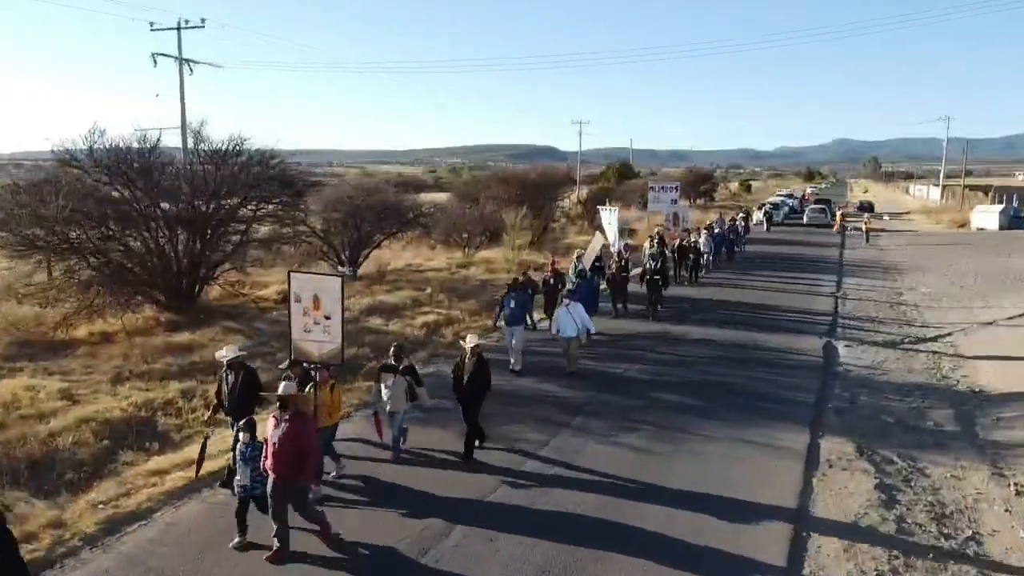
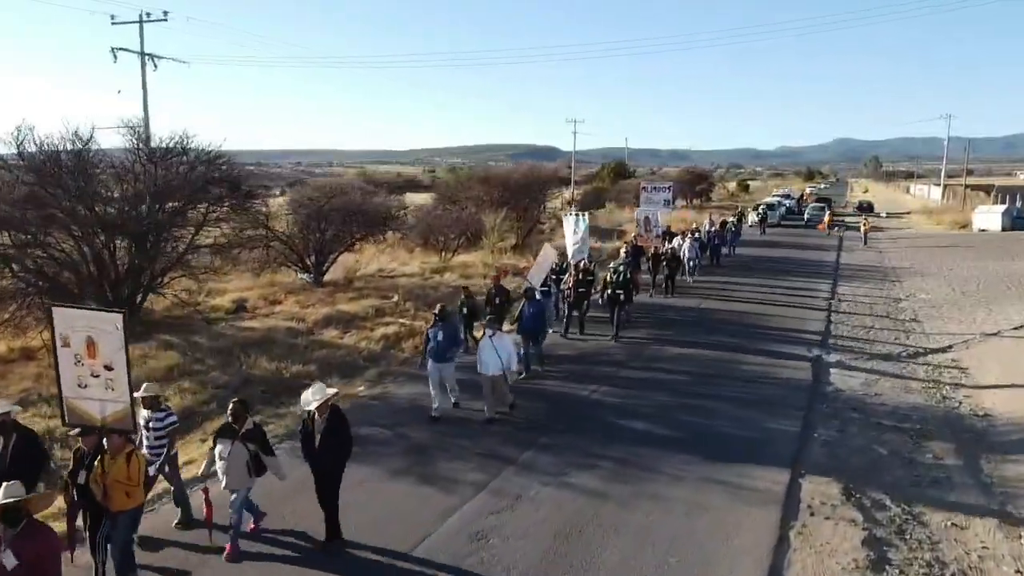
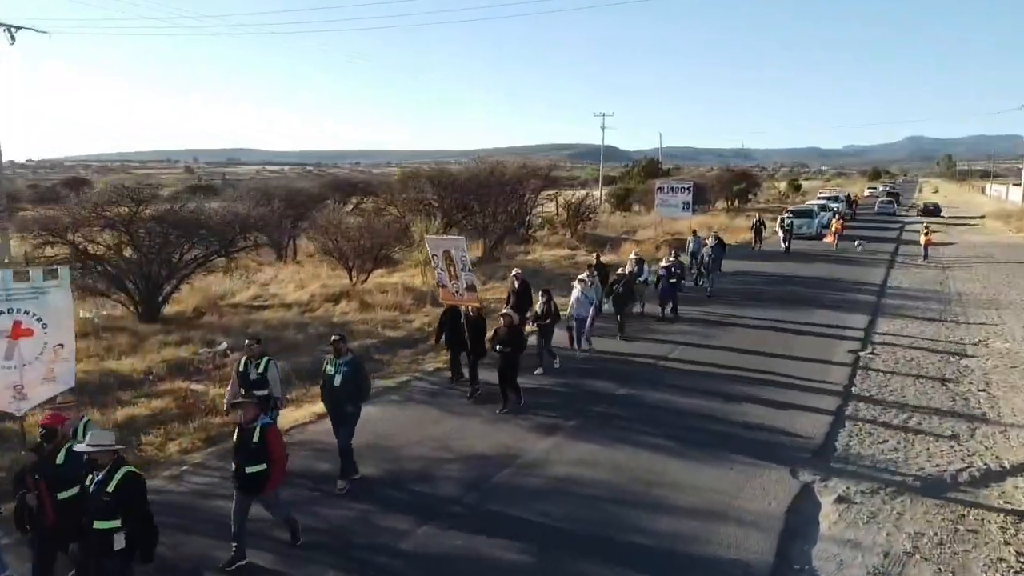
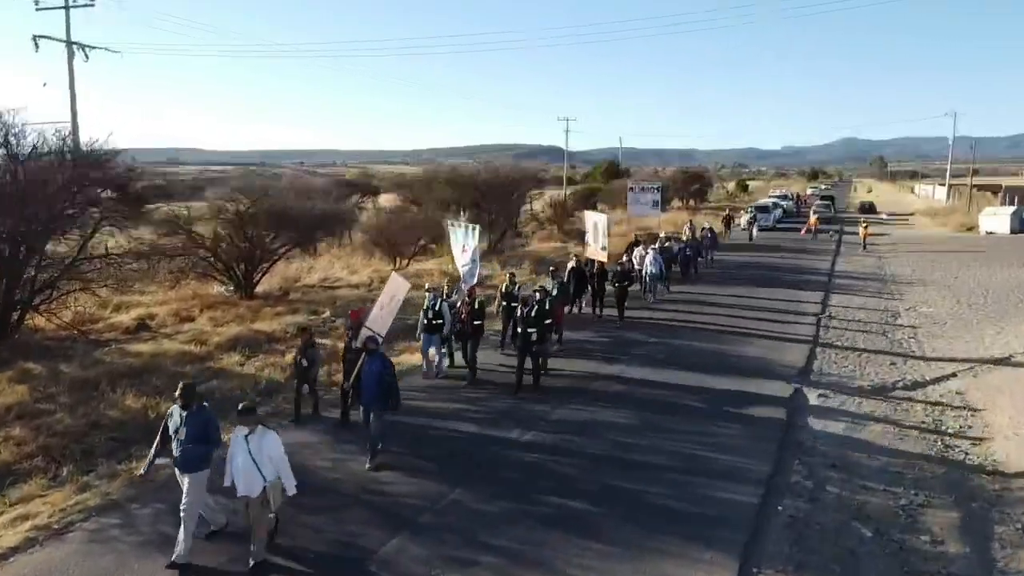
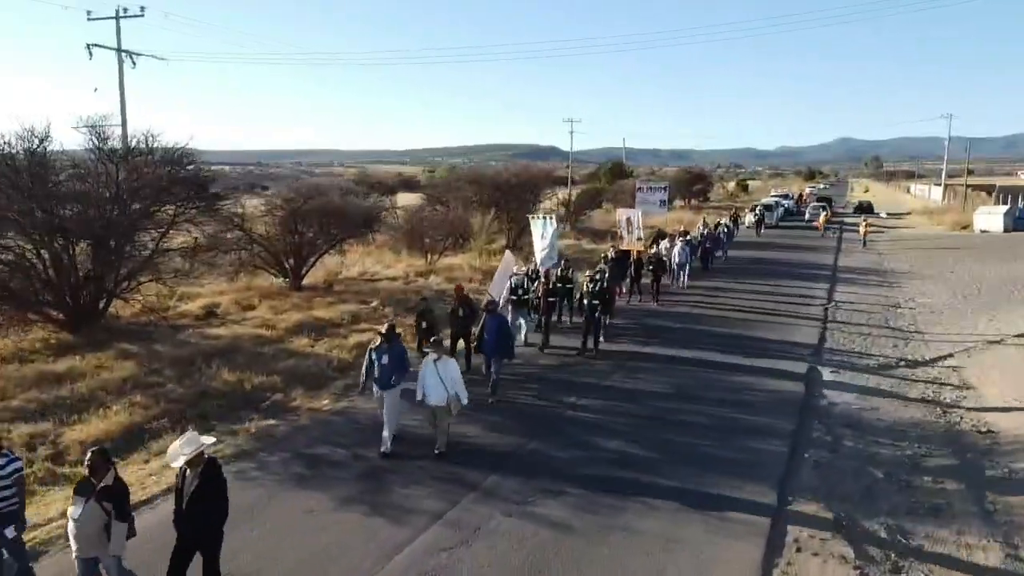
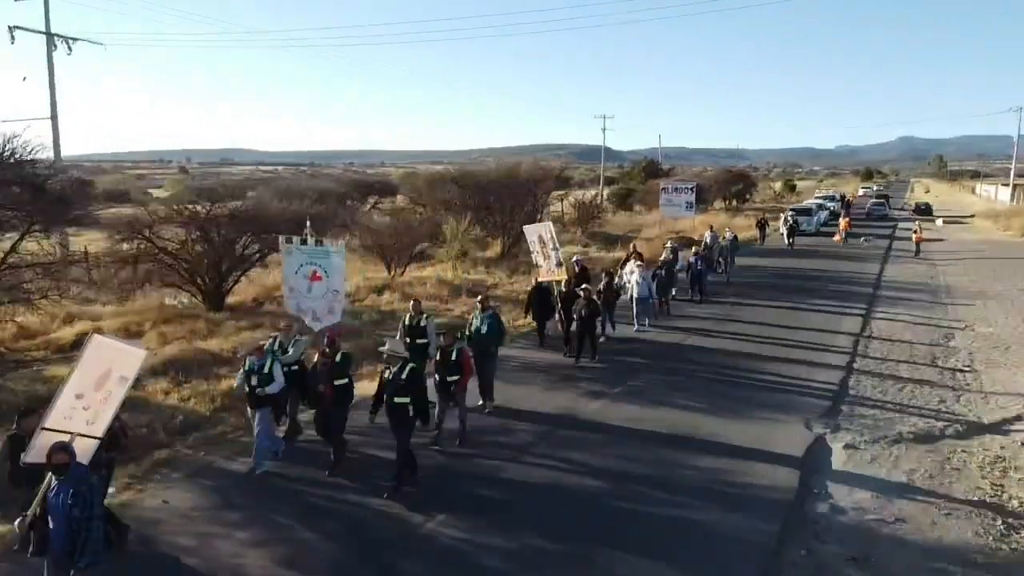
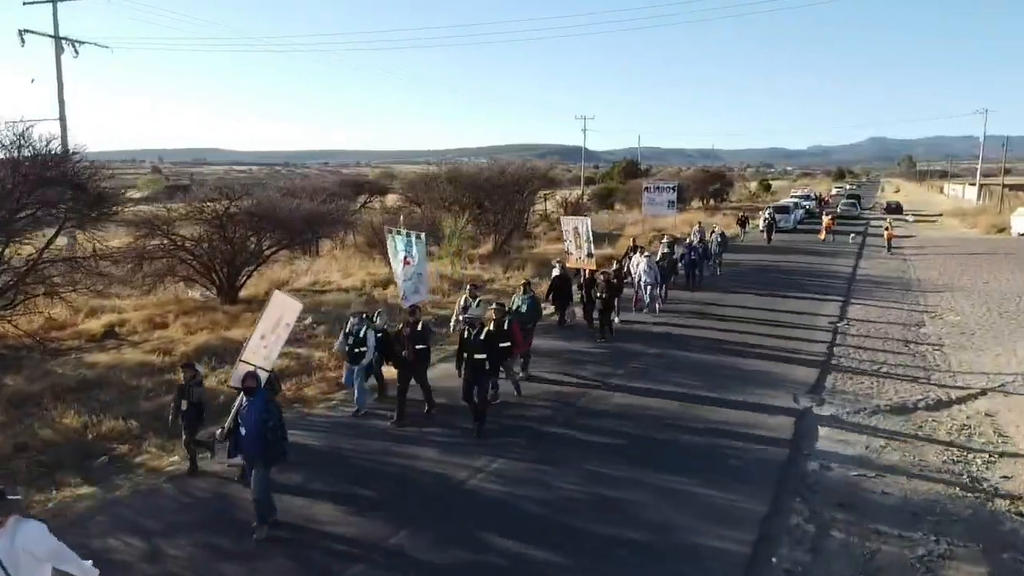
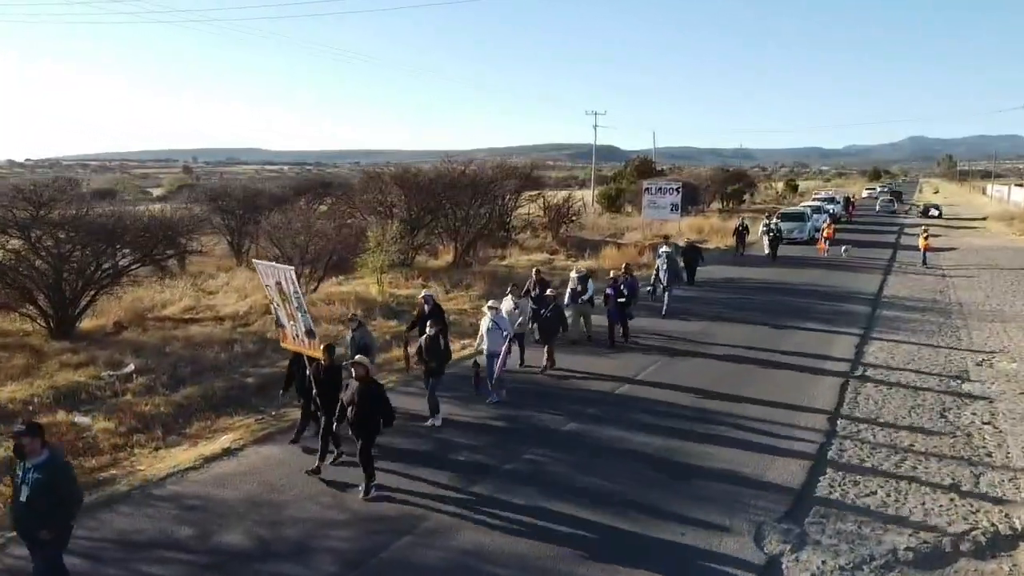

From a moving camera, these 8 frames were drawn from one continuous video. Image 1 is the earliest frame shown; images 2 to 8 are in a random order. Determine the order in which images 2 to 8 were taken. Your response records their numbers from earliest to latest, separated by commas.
2, 5, 4, 7, 6, 3, 8
